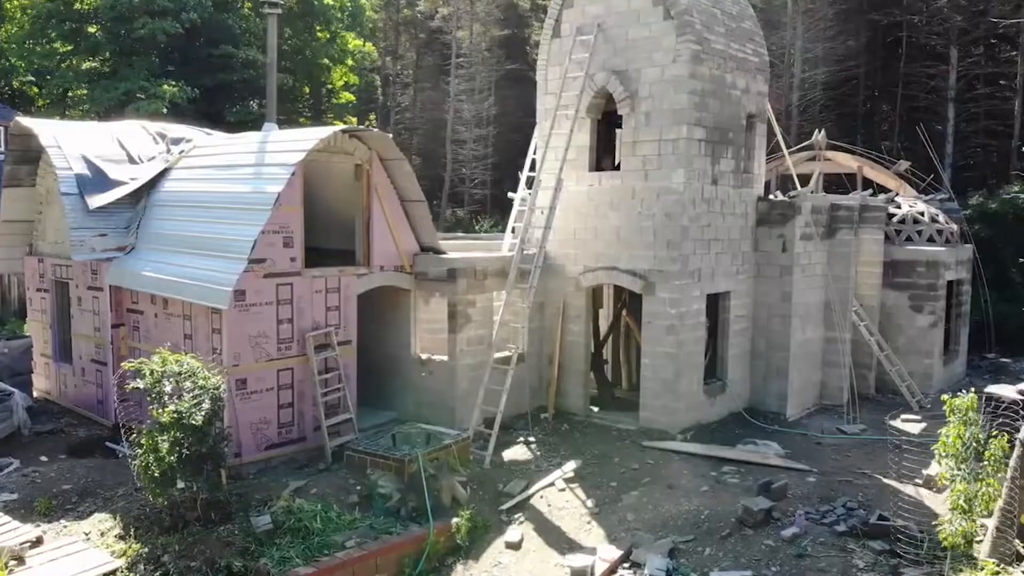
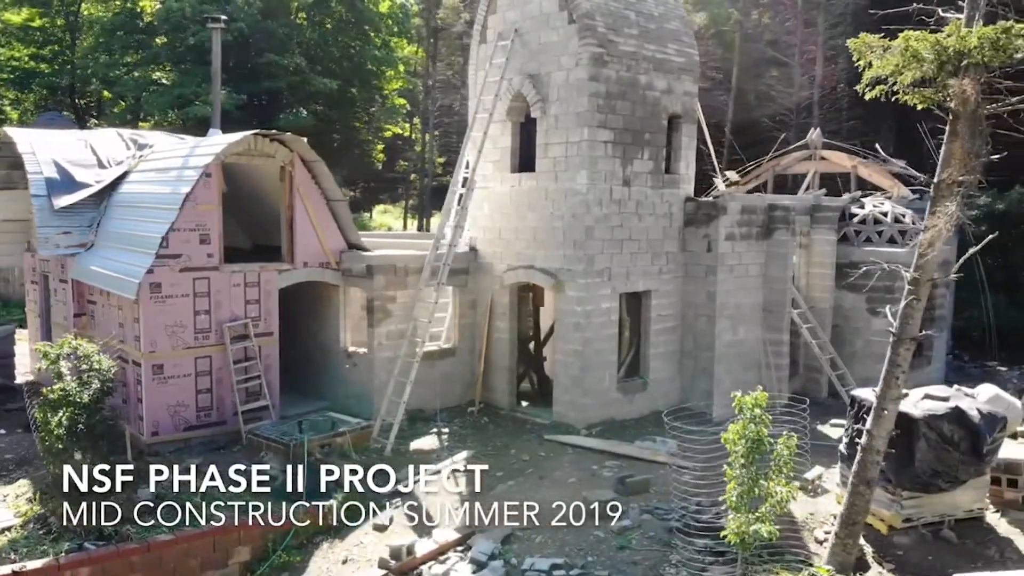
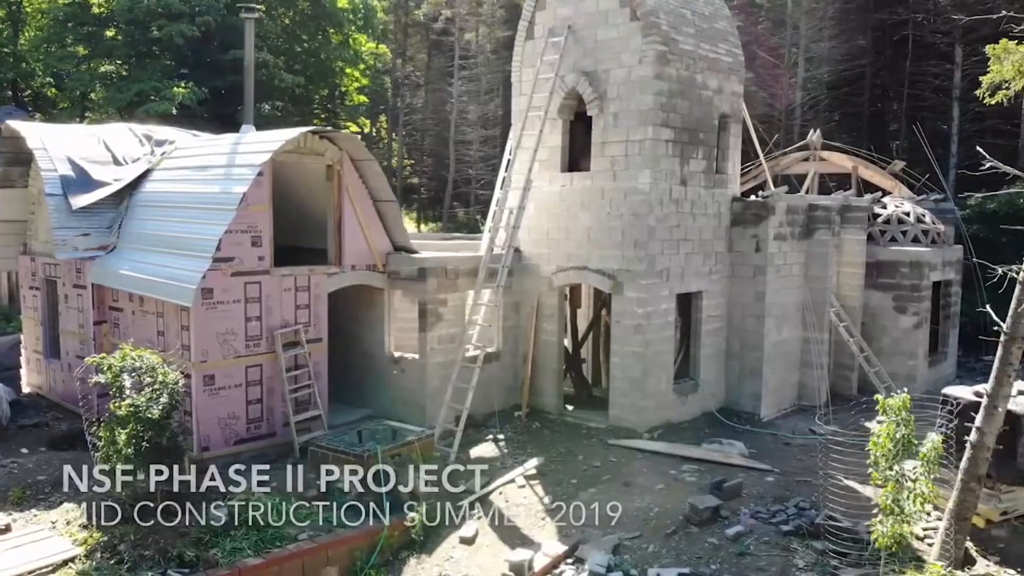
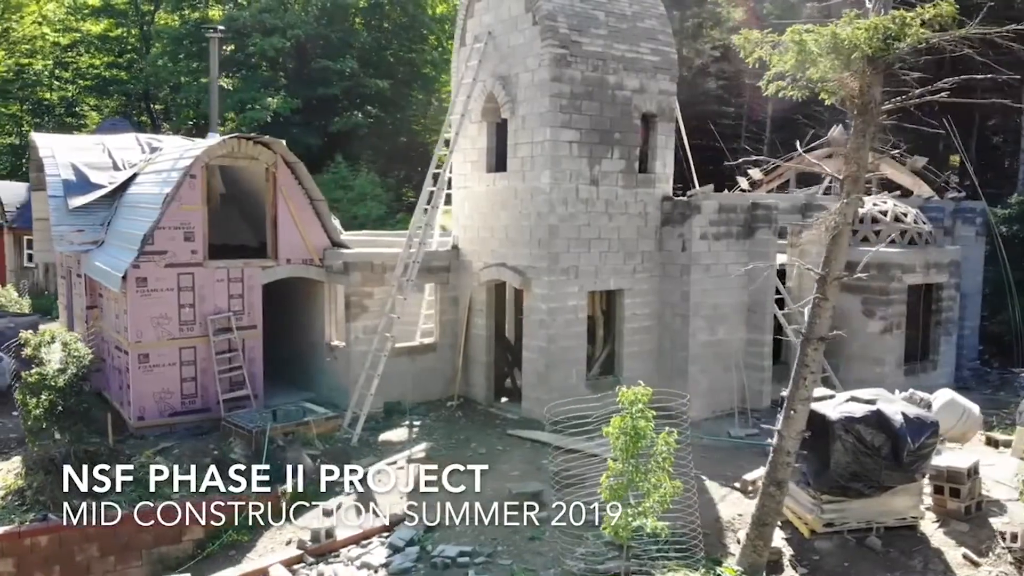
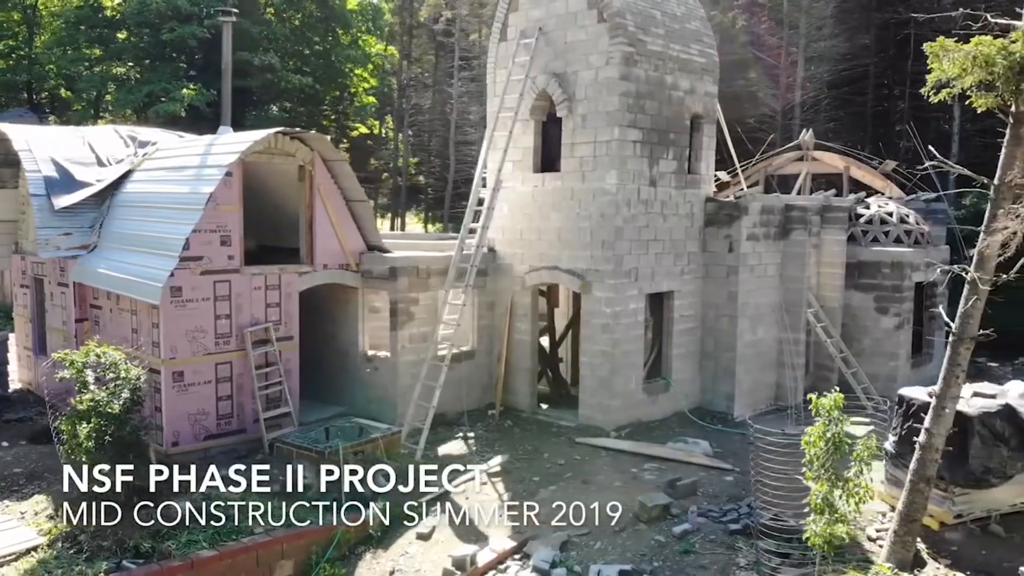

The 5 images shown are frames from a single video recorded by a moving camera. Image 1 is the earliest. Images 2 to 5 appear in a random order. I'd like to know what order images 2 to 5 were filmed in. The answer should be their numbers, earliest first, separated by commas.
3, 5, 2, 4
